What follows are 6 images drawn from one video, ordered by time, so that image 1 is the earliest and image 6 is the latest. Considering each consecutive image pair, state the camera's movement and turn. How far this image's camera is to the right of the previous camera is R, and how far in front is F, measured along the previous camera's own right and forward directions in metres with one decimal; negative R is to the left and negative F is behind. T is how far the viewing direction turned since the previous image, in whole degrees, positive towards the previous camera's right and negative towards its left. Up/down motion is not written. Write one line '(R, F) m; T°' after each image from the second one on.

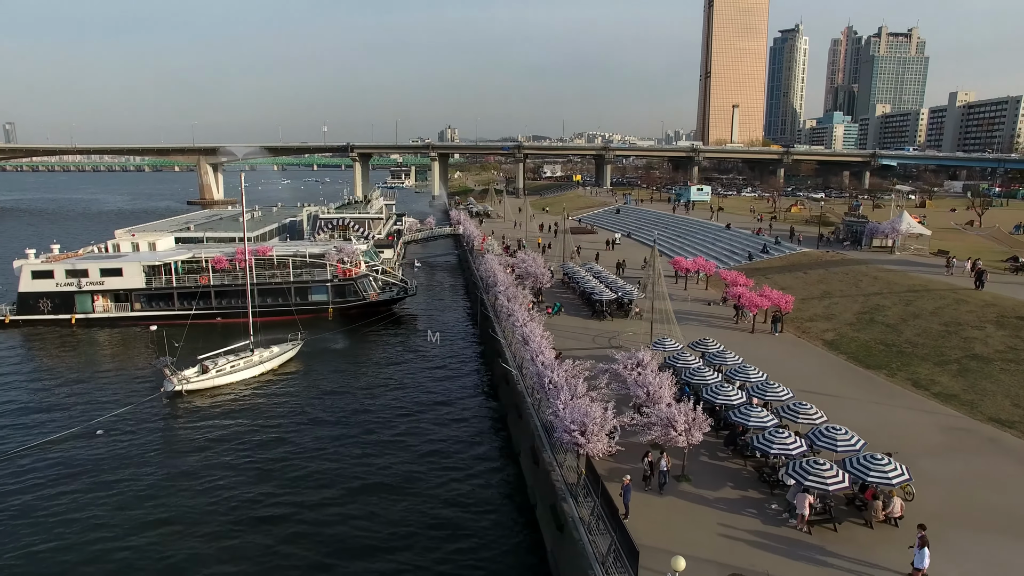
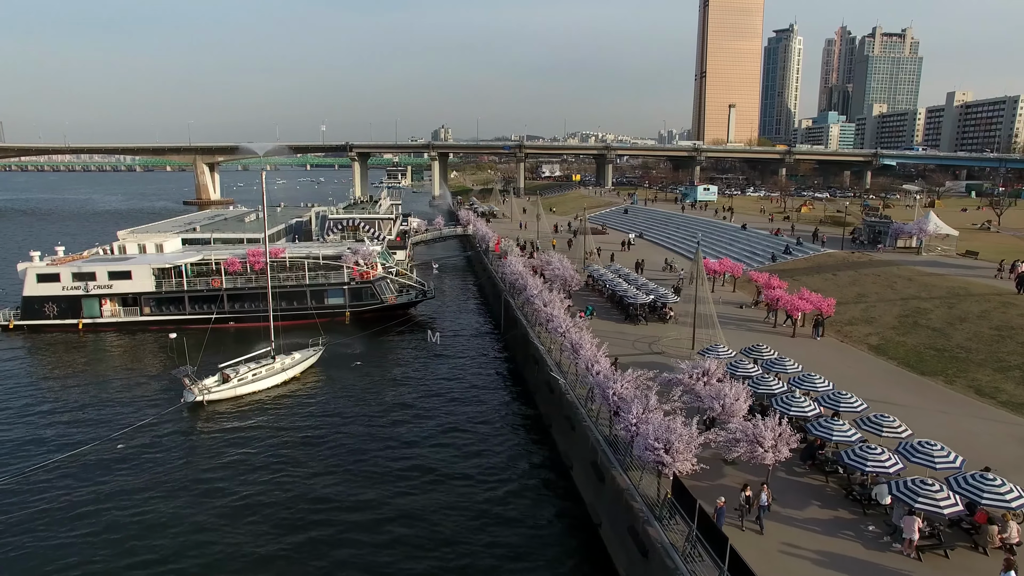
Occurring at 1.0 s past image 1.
(-2.1, +1.2) m; +1°
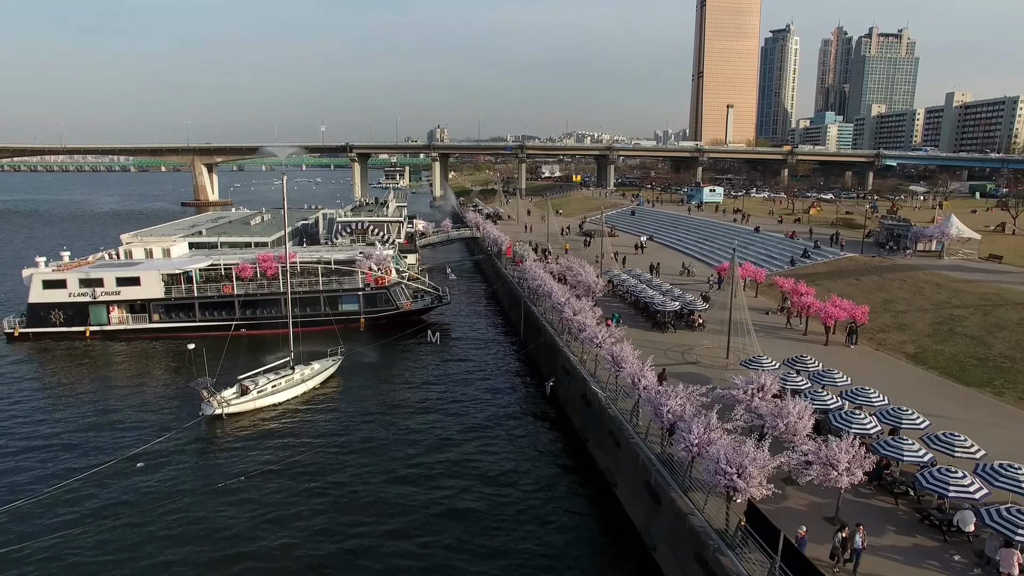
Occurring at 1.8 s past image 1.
(-1.6, +0.9) m; 0°
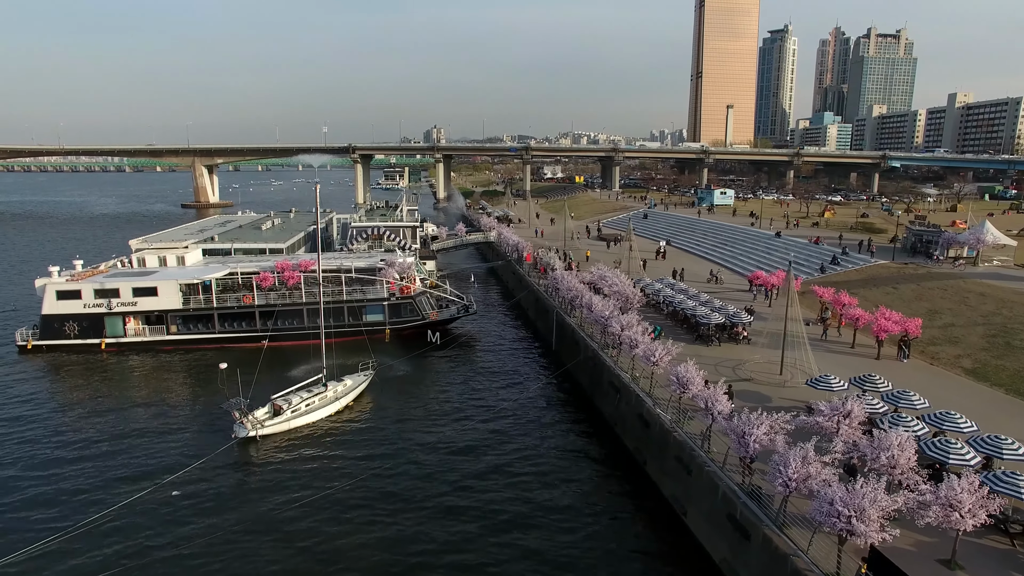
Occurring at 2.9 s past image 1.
(-2.2, +1.2) m; 0°
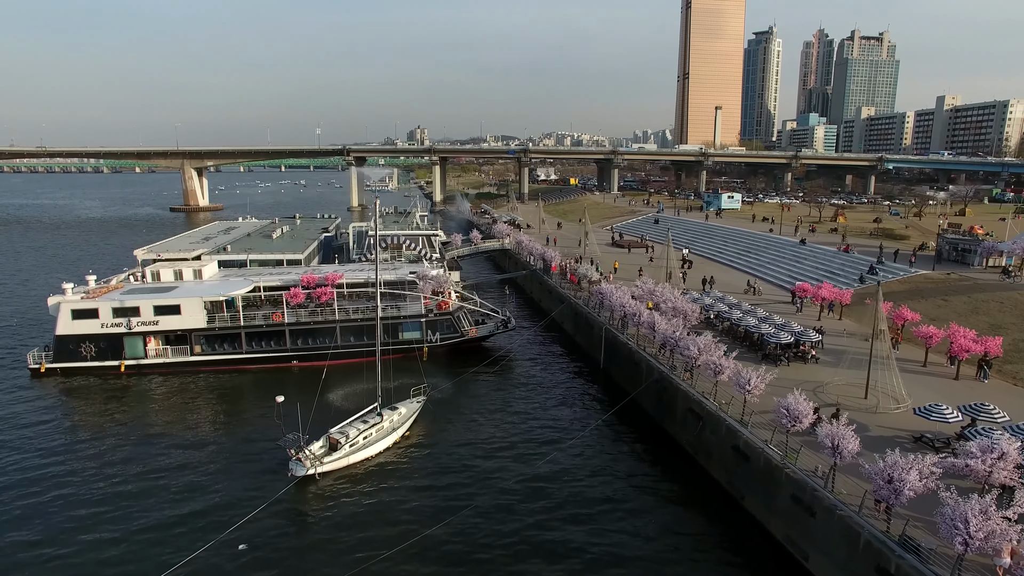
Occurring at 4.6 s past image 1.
(-3.8, +1.8) m; +2°
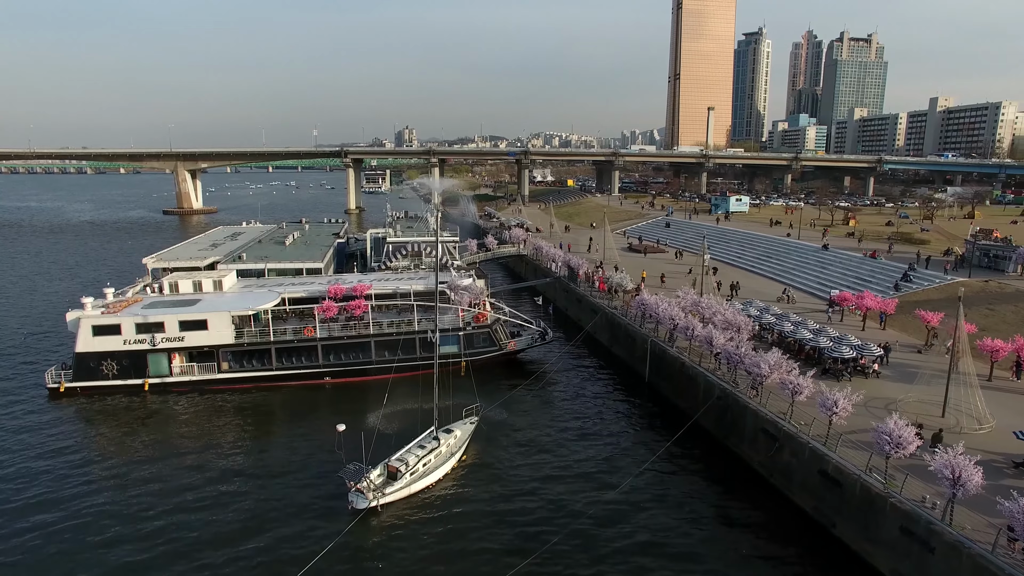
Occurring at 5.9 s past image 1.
(-3.2, +1.4) m; +1°
